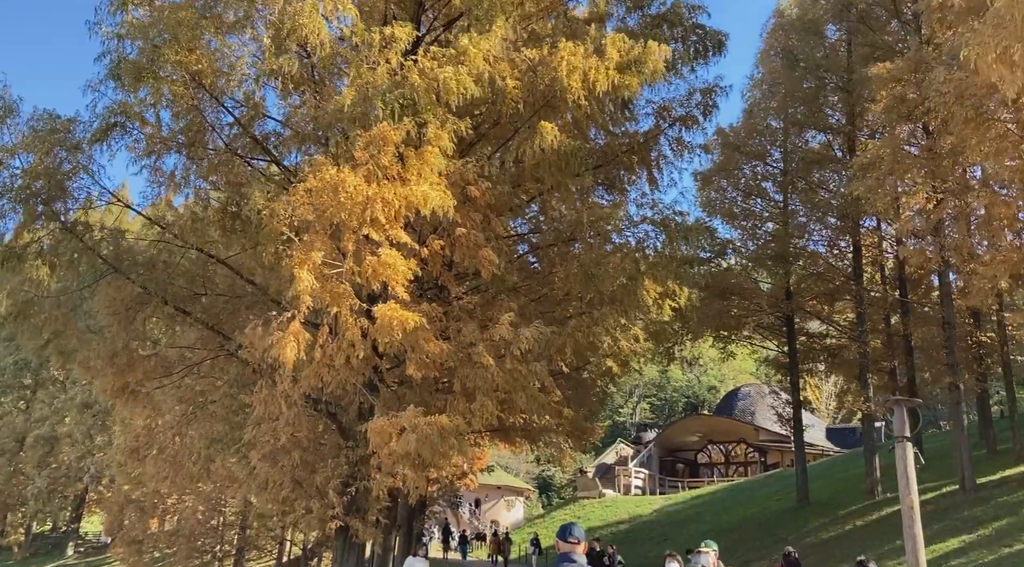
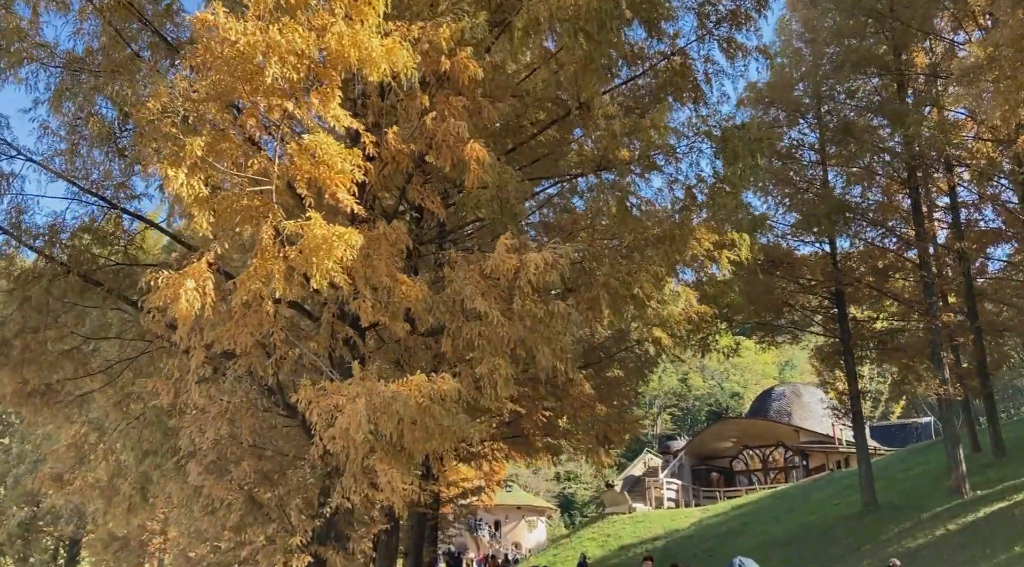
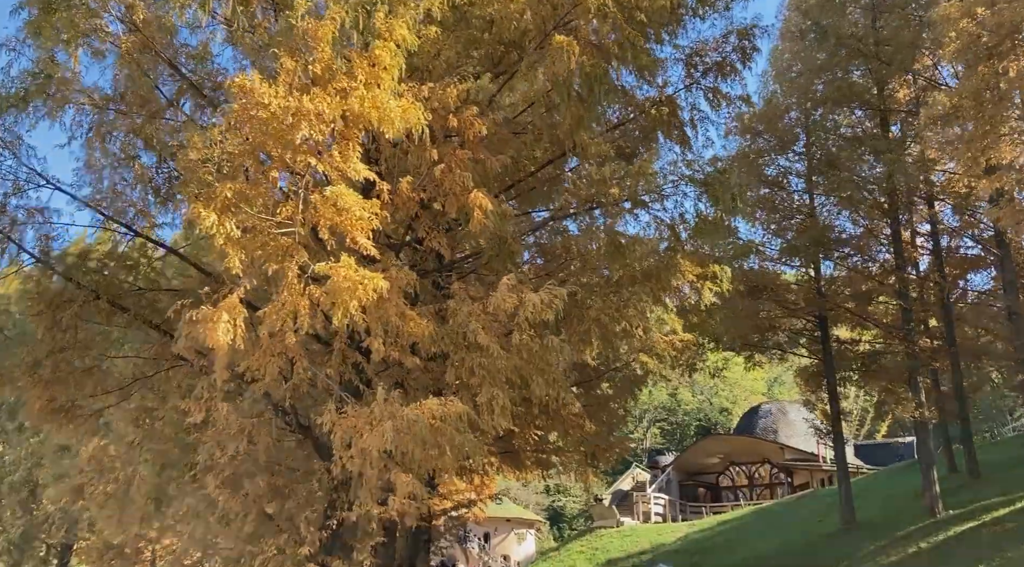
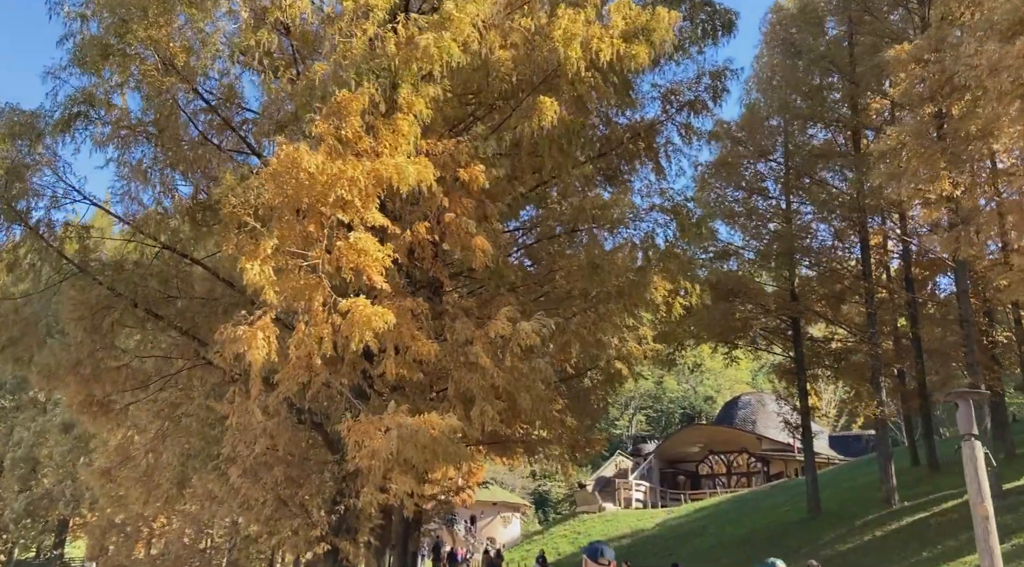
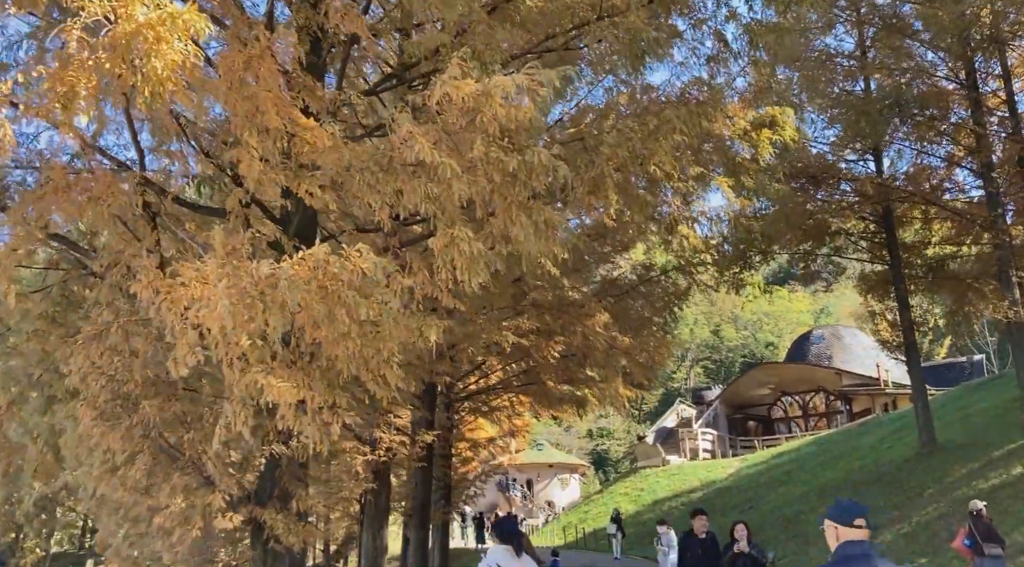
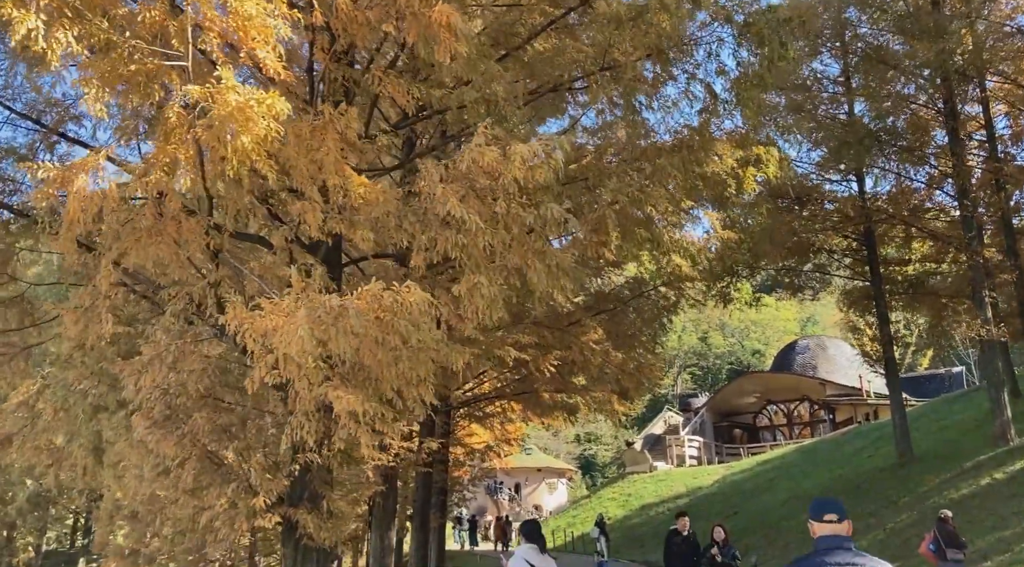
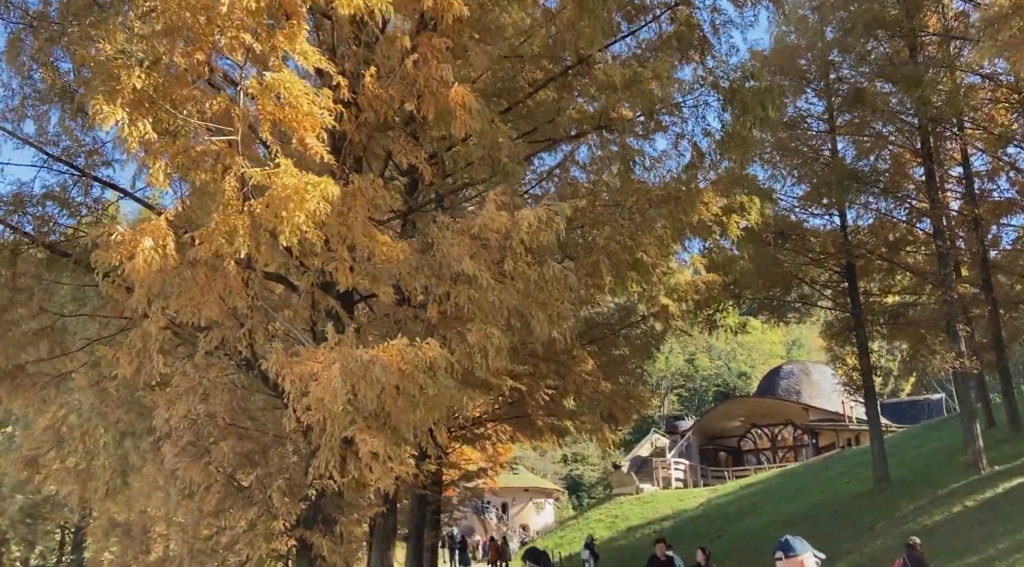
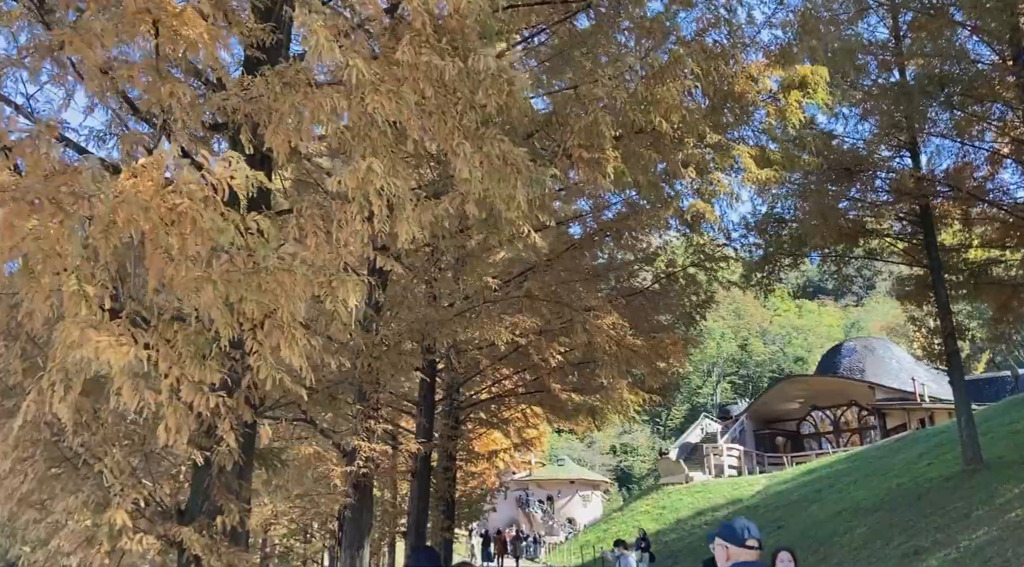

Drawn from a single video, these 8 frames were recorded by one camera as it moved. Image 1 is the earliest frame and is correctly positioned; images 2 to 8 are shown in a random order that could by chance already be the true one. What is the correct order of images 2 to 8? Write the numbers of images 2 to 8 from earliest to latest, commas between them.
4, 3, 2, 7, 6, 5, 8
